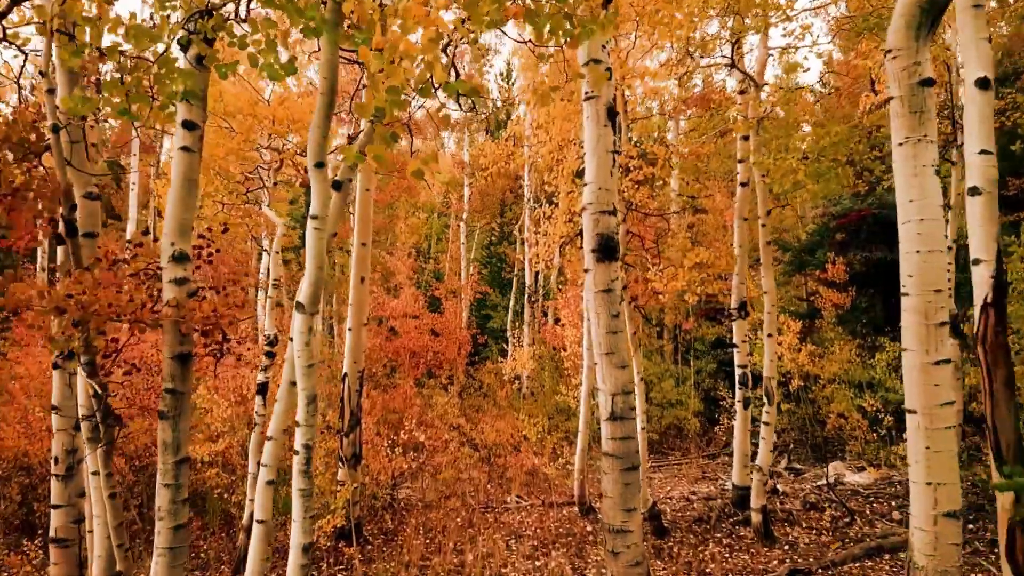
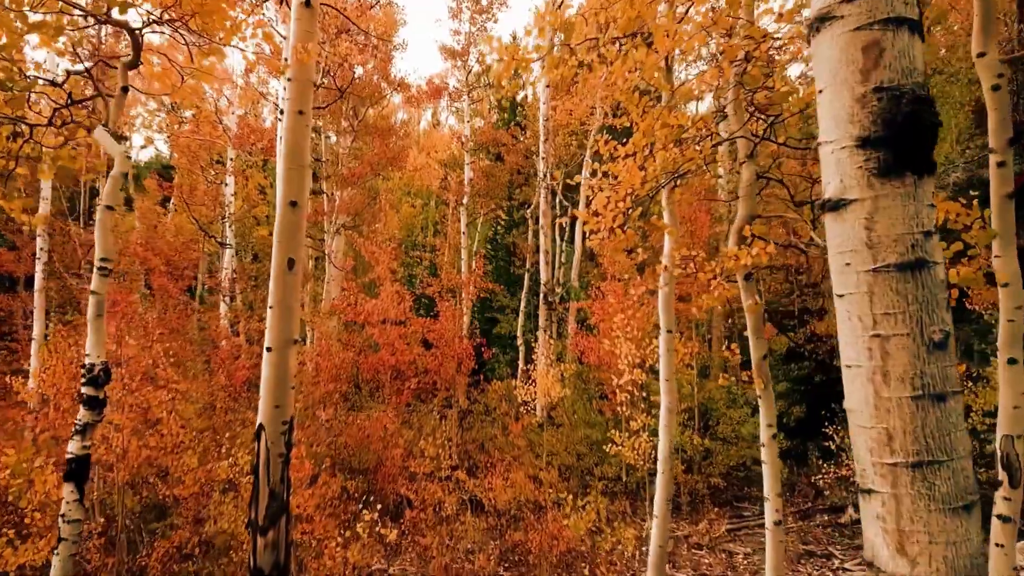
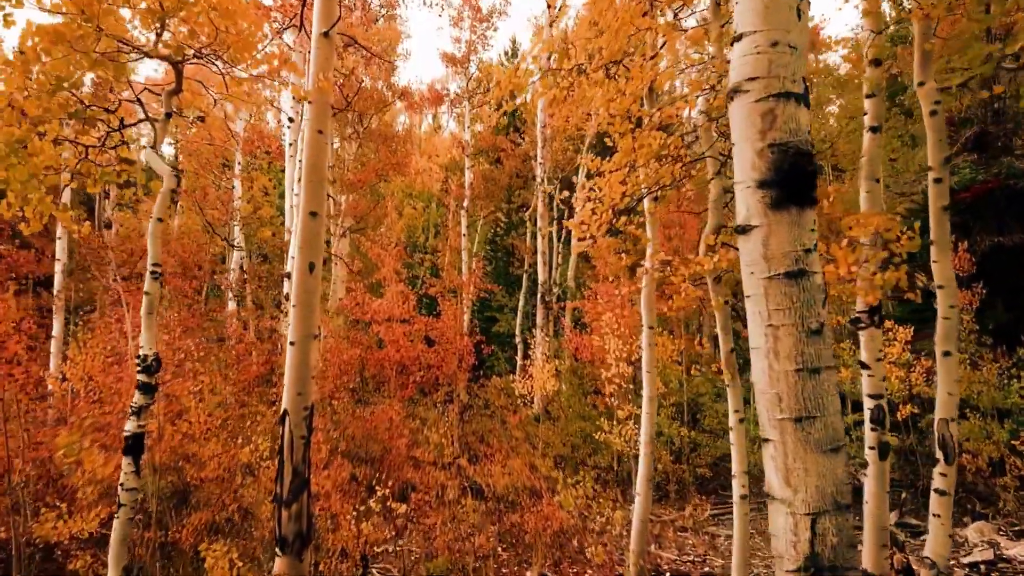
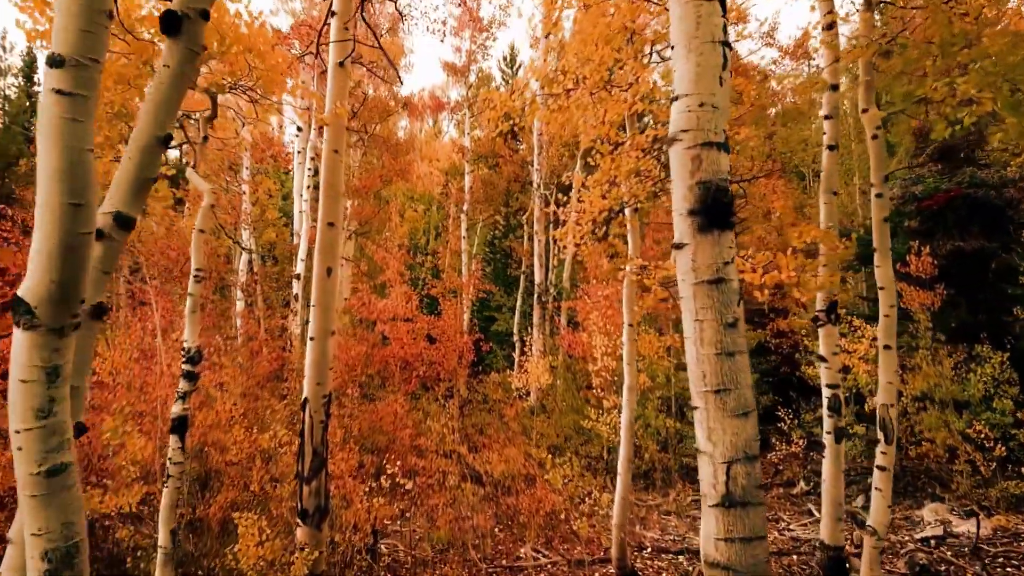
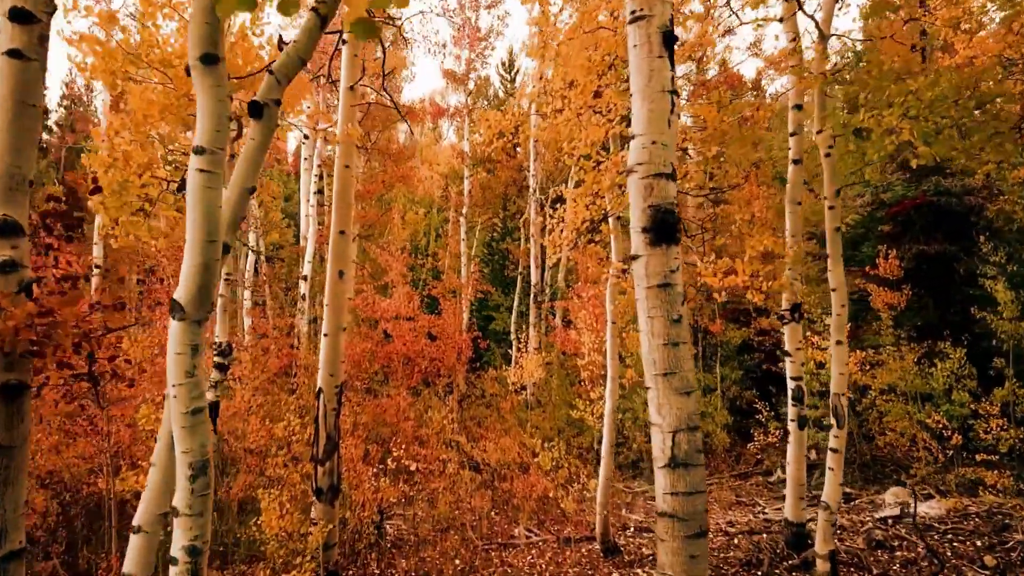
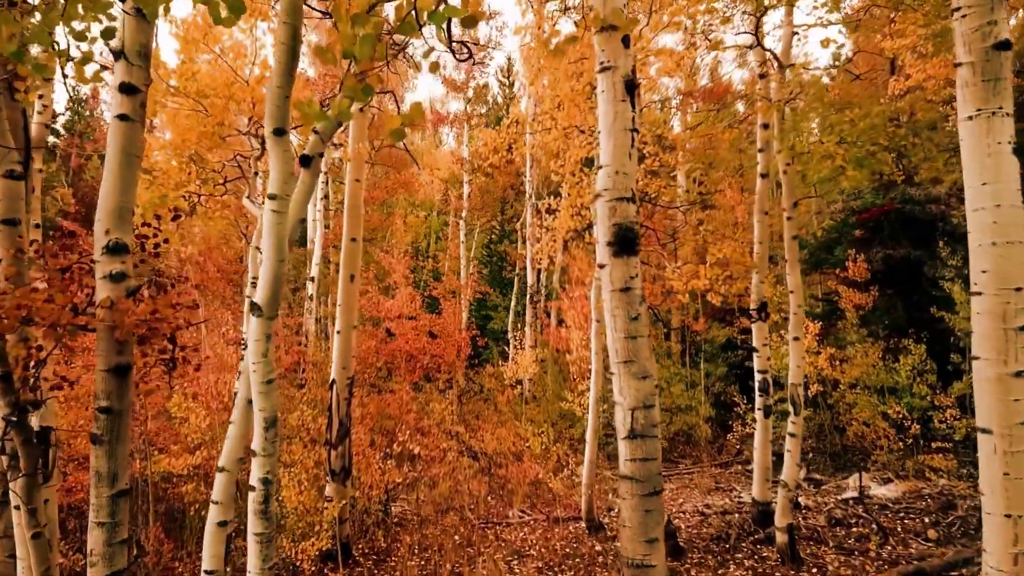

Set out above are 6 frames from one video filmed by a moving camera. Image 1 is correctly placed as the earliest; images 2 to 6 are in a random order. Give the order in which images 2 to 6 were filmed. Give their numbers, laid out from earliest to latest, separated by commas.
6, 5, 4, 3, 2
